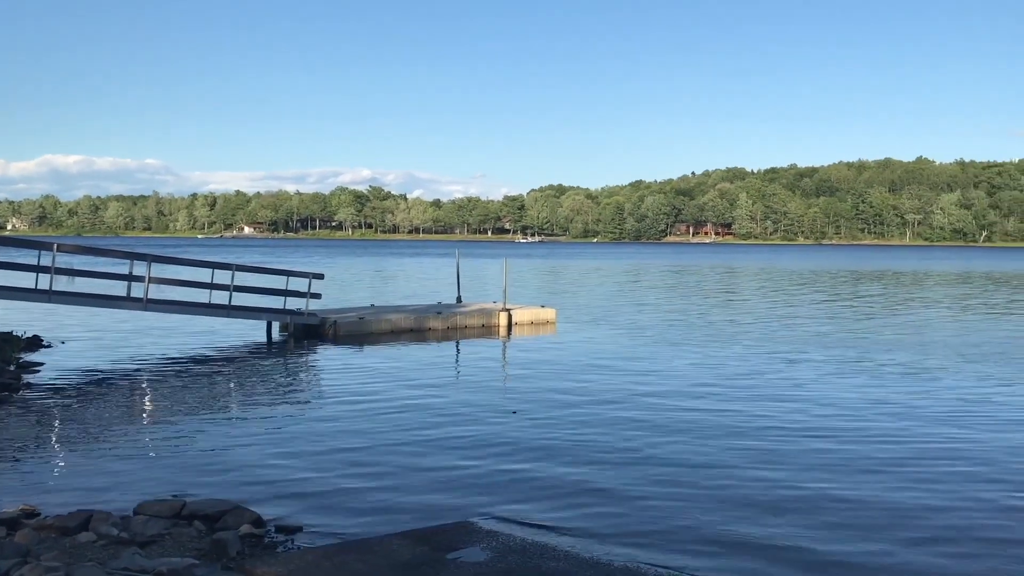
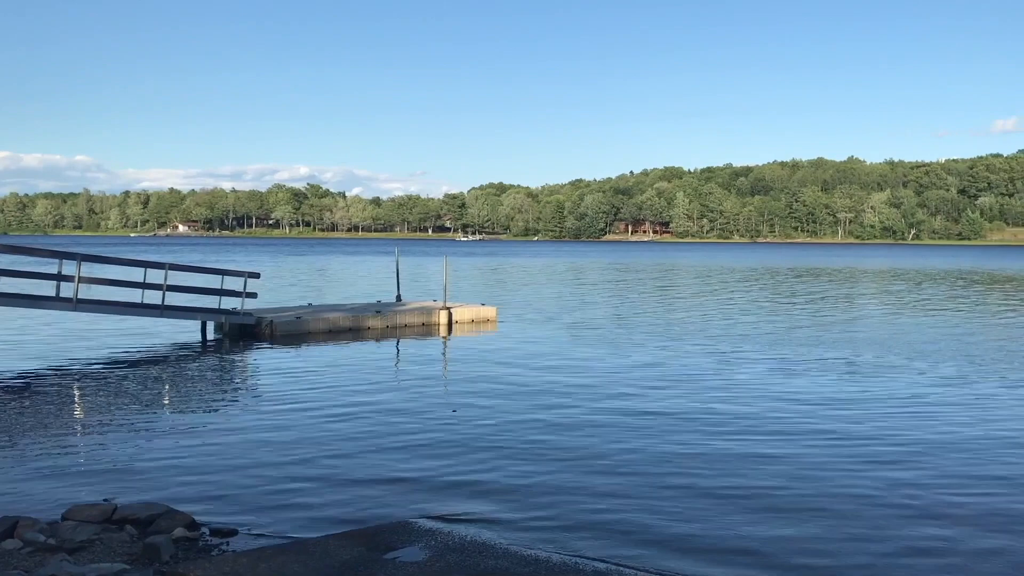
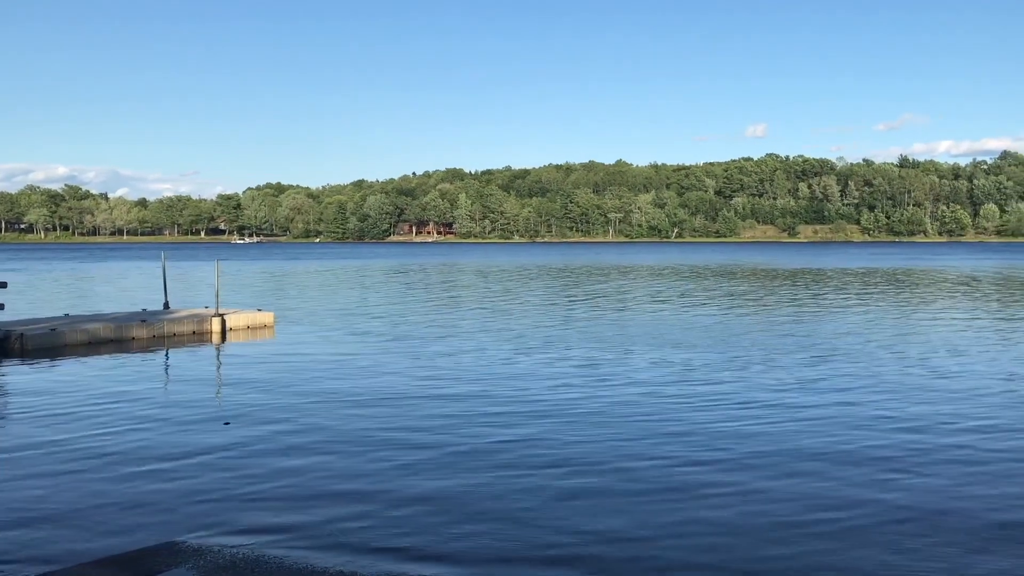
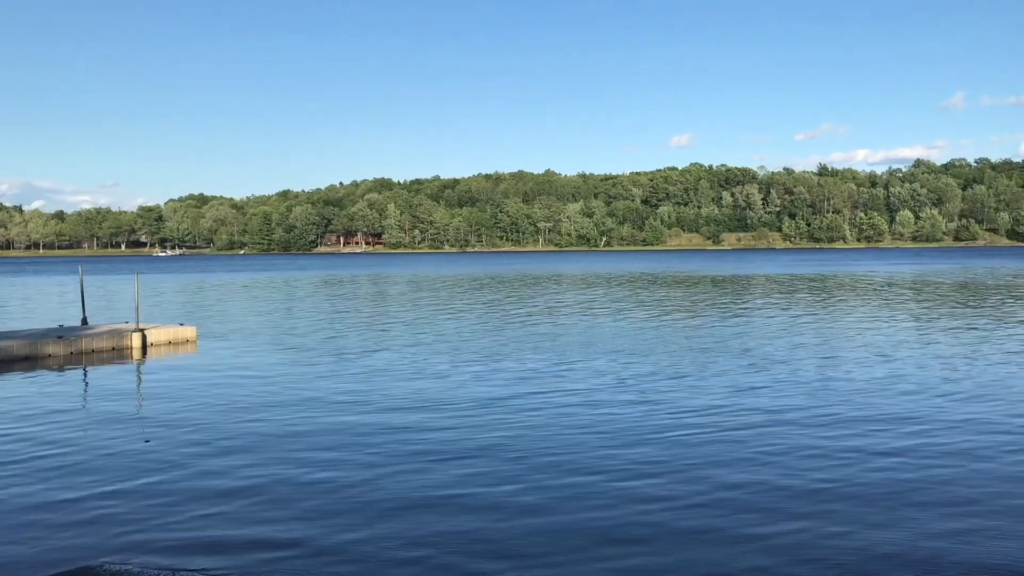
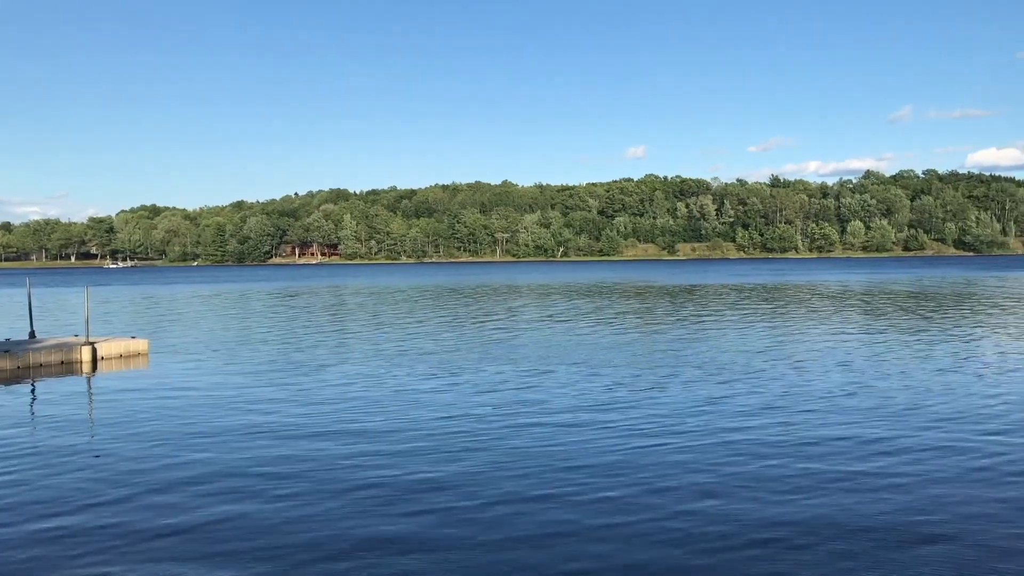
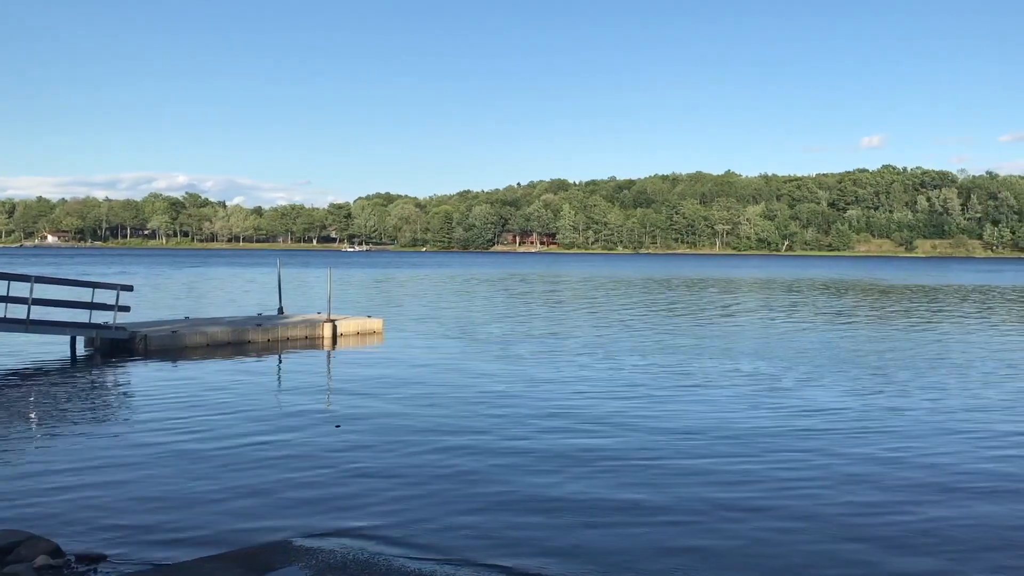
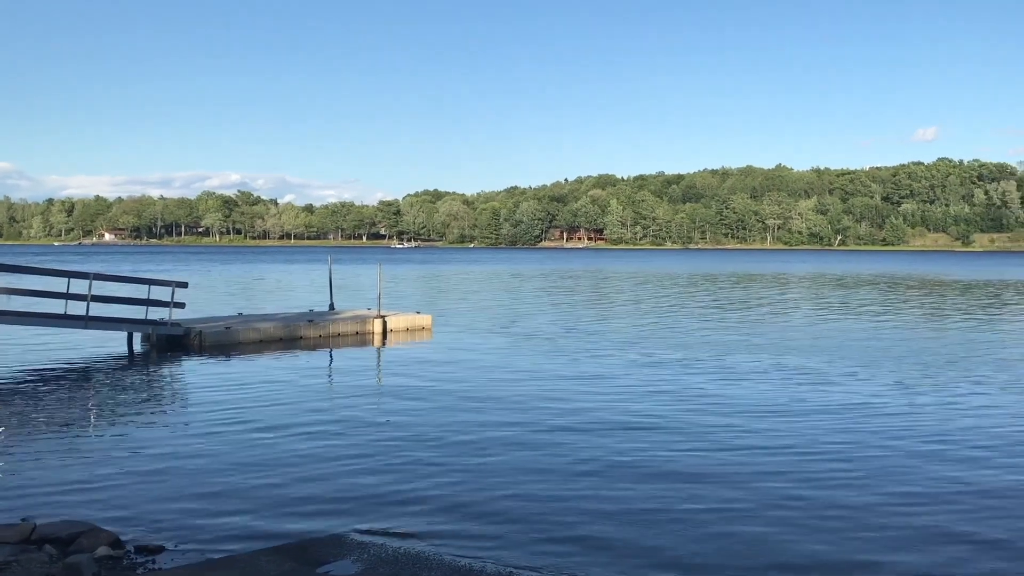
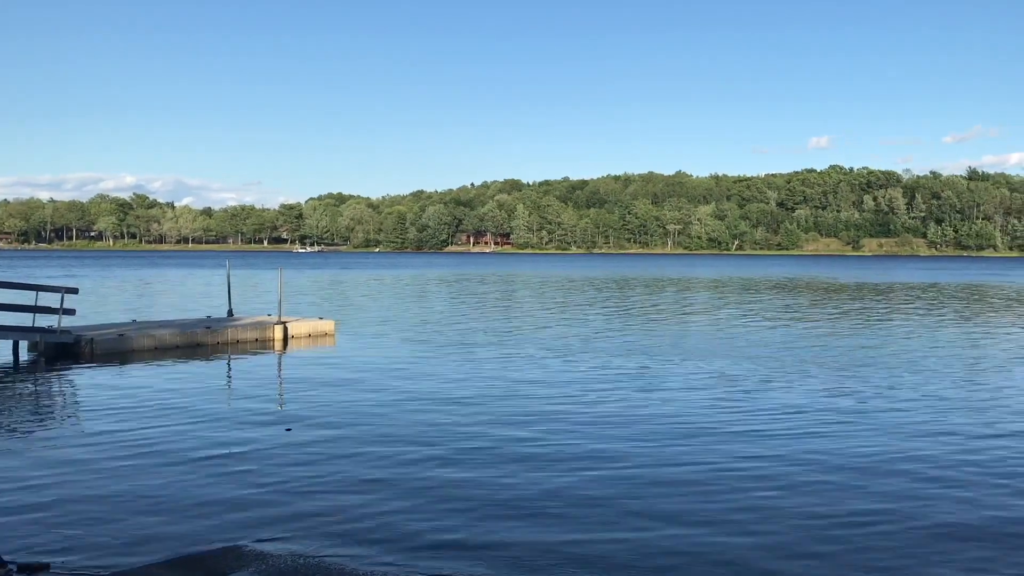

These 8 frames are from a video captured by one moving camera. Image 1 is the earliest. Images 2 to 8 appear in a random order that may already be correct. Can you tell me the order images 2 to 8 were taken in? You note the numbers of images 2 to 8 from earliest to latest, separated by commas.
2, 7, 6, 8, 3, 4, 5
